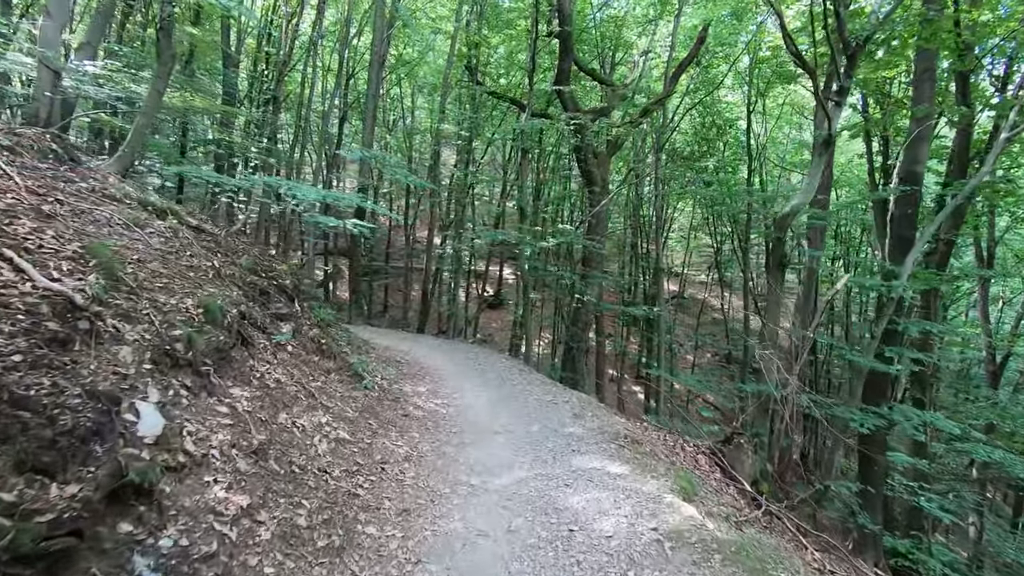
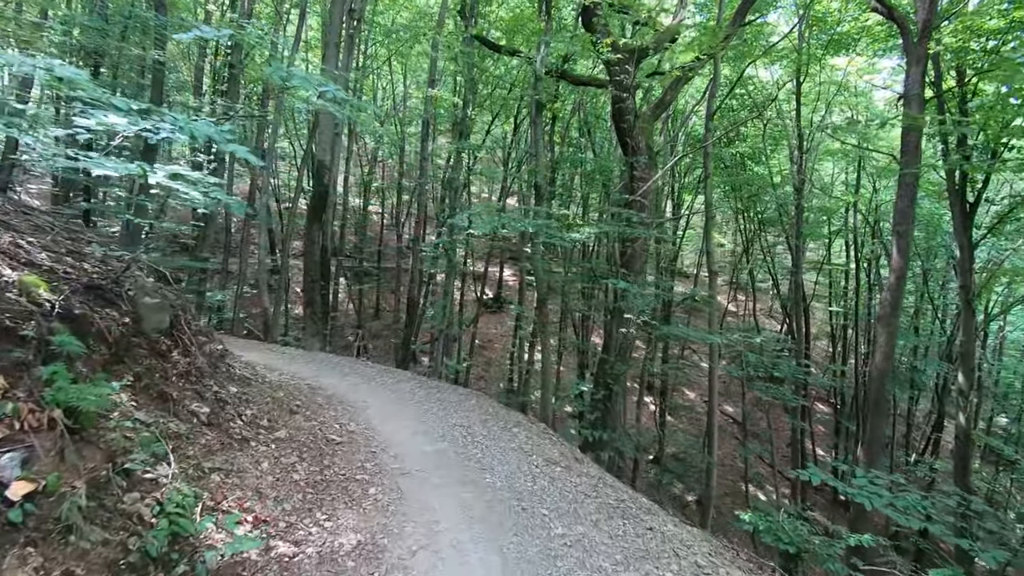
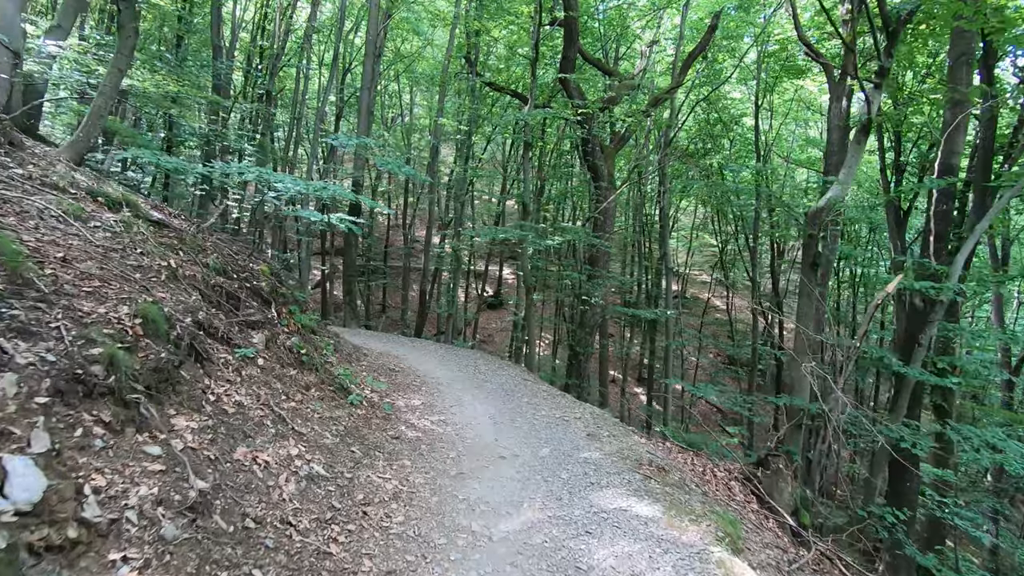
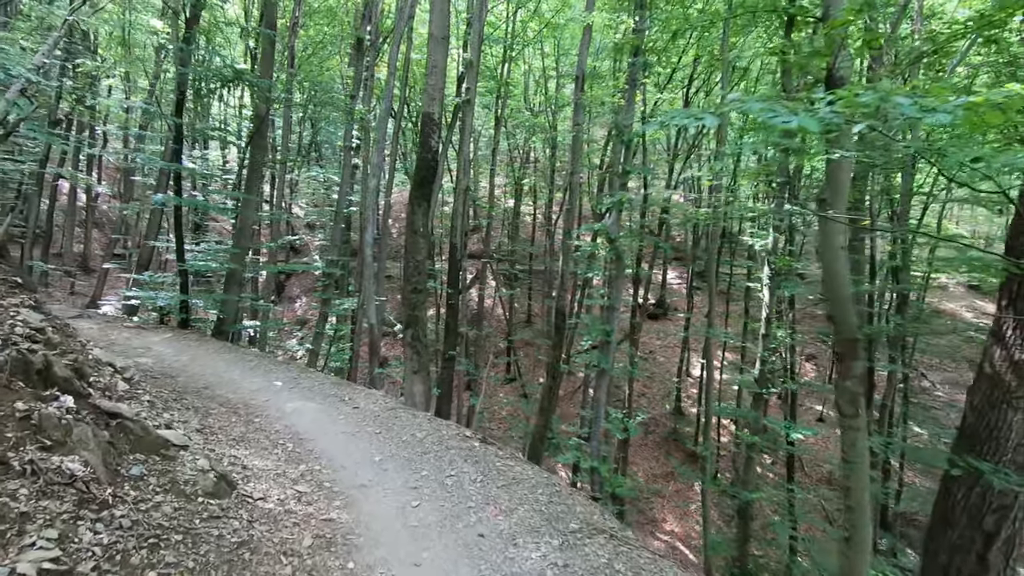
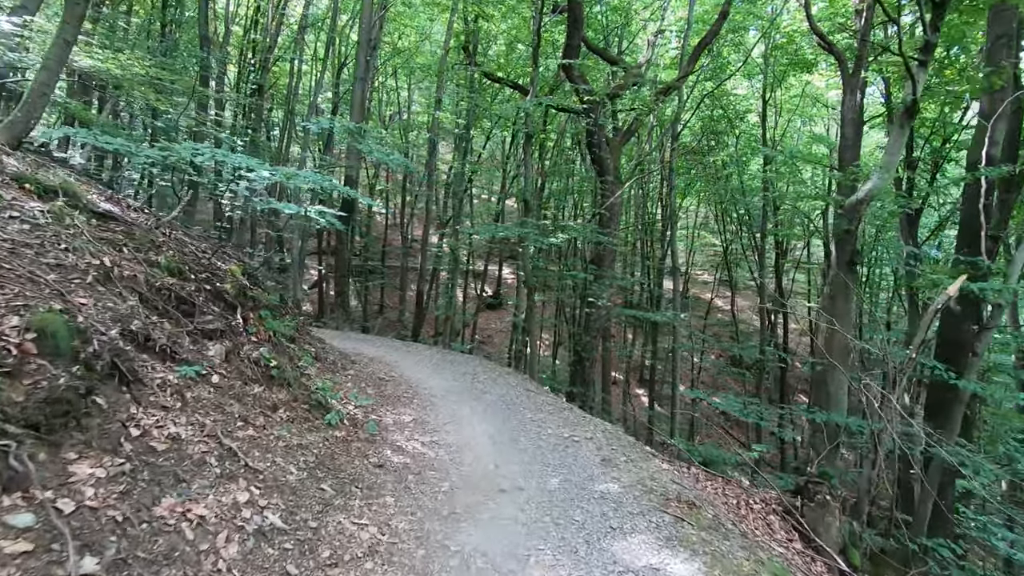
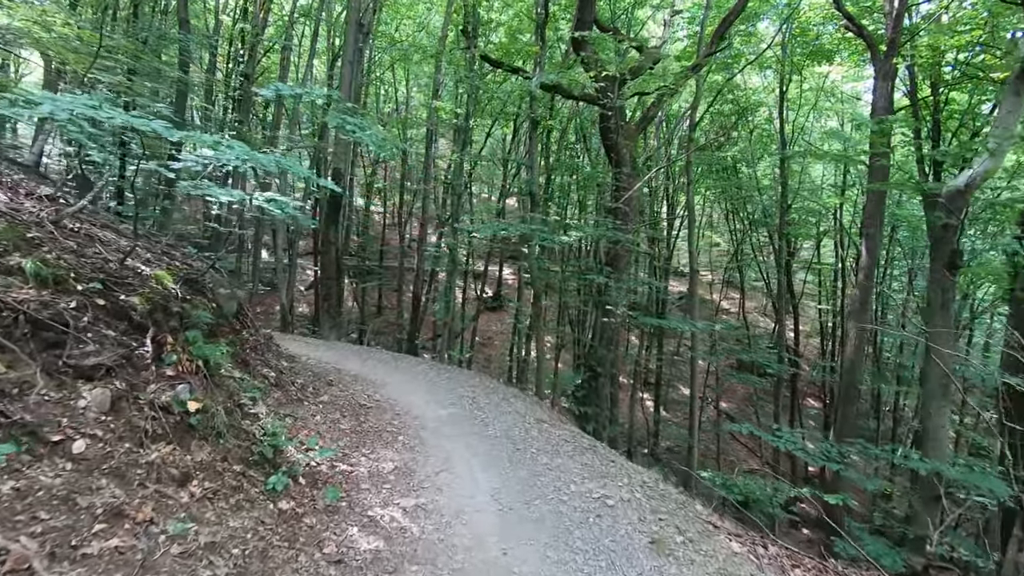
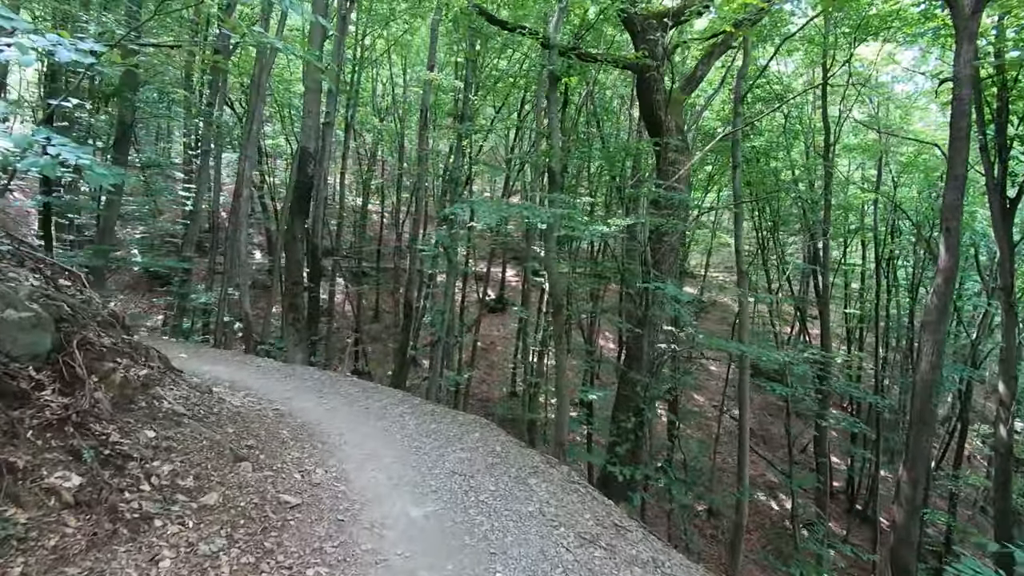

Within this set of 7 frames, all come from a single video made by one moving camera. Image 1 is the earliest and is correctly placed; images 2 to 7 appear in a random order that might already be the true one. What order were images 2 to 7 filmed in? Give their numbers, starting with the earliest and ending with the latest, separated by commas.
3, 5, 6, 2, 7, 4
